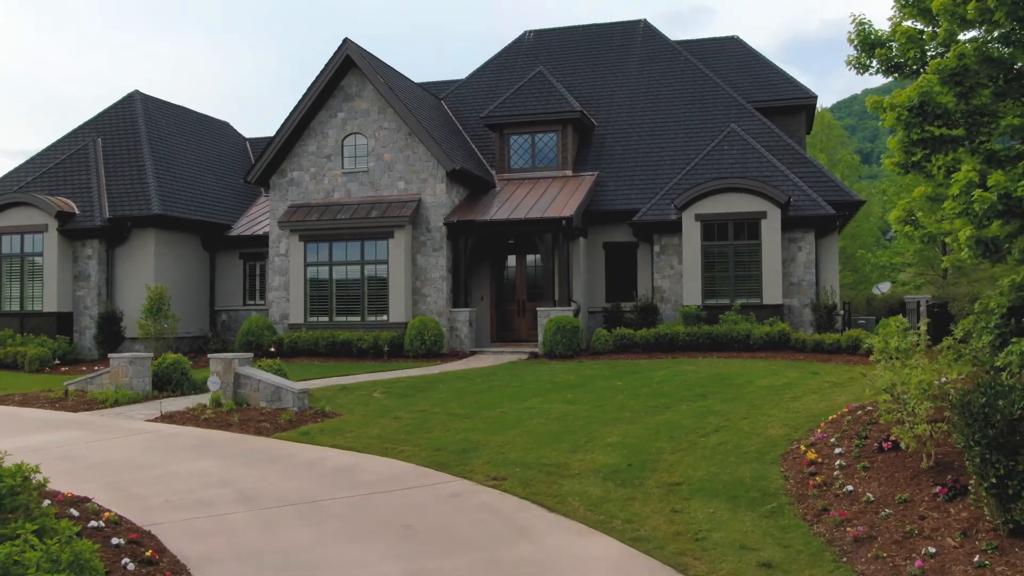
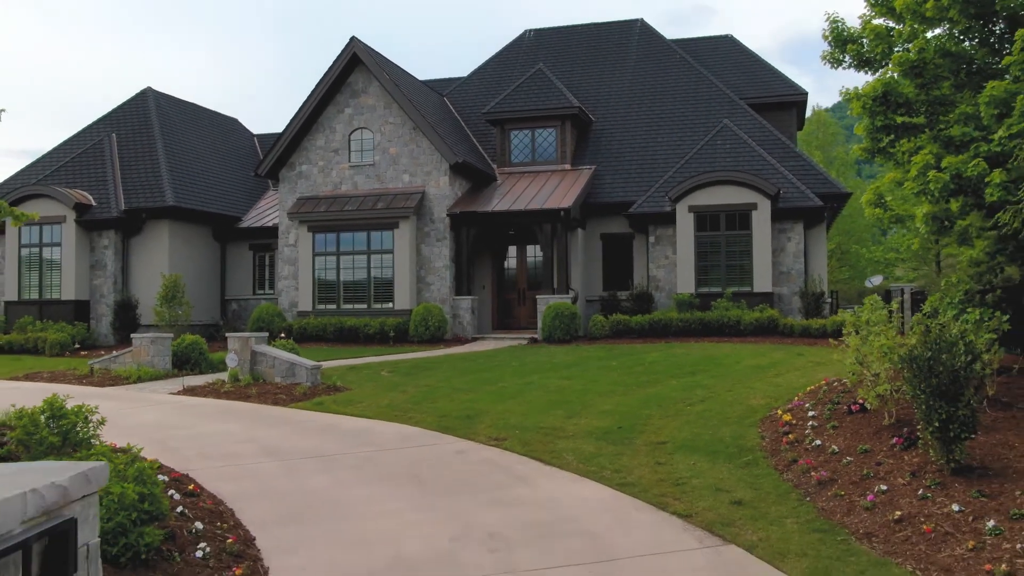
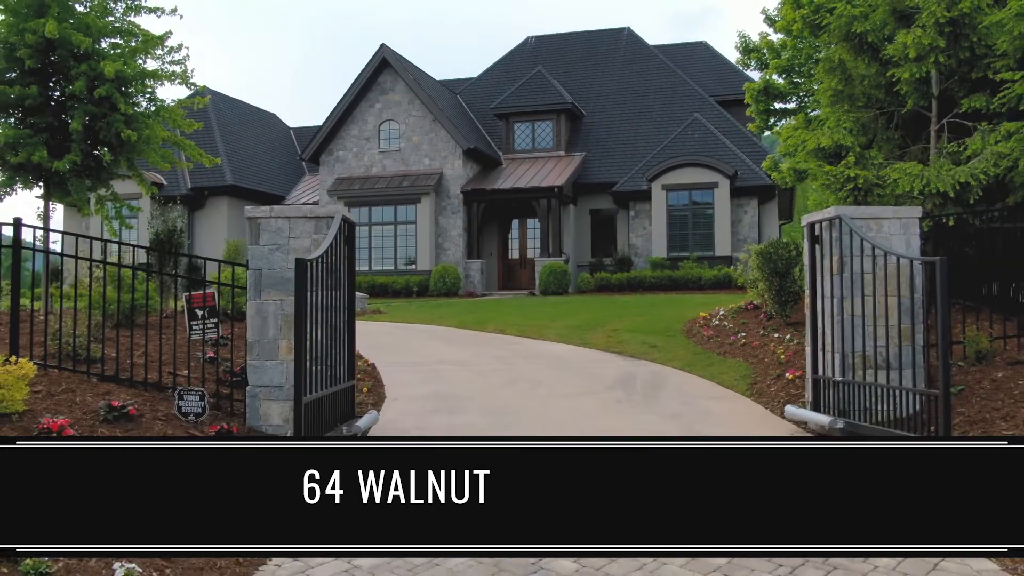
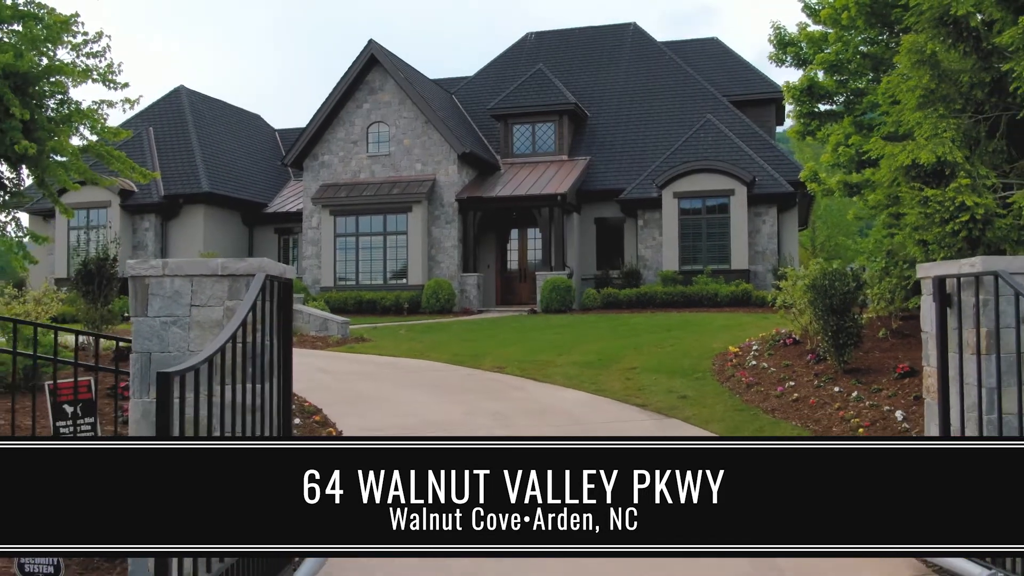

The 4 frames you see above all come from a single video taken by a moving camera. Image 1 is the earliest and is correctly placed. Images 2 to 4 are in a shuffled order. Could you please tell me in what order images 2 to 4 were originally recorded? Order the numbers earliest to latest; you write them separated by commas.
2, 4, 3
